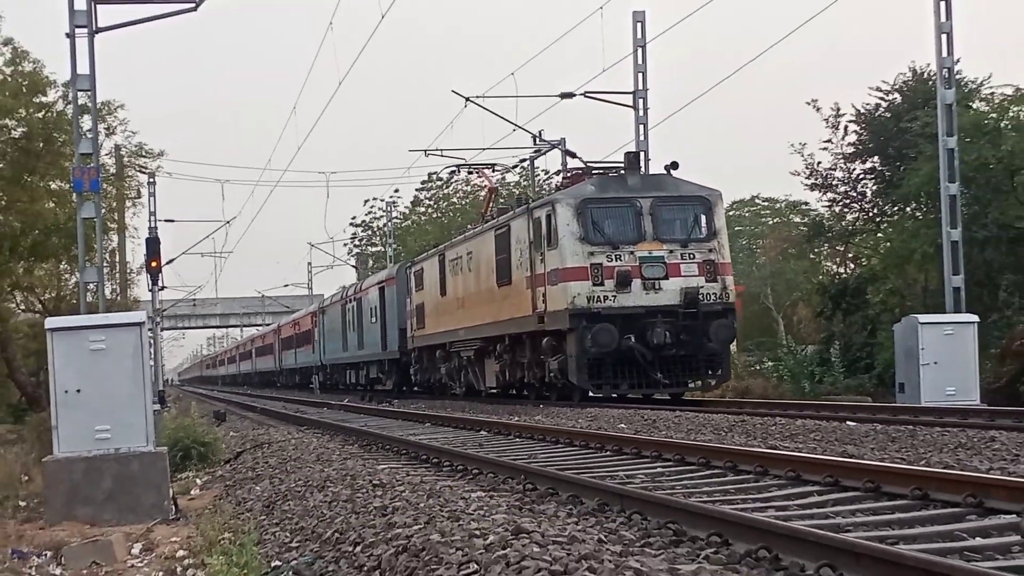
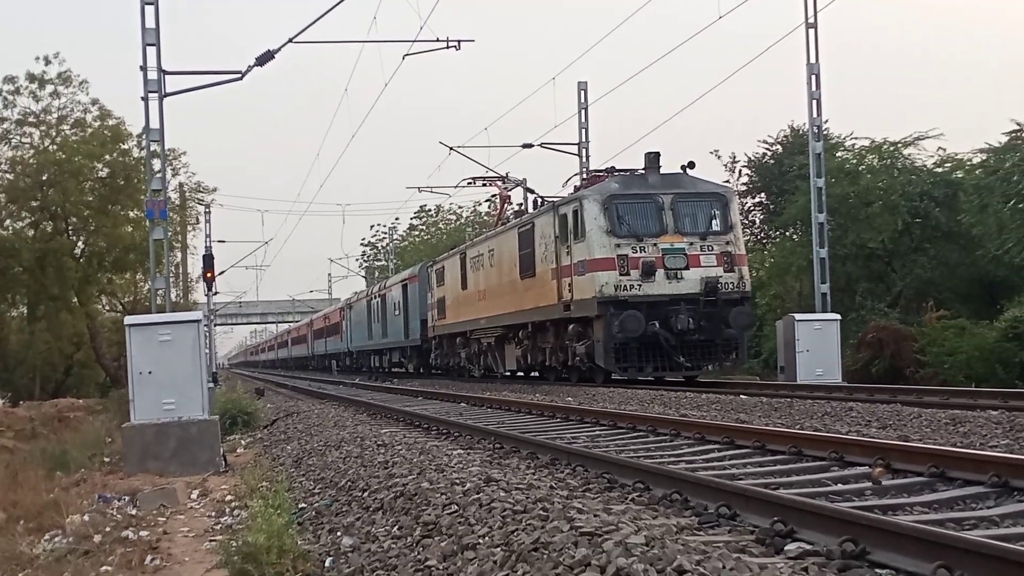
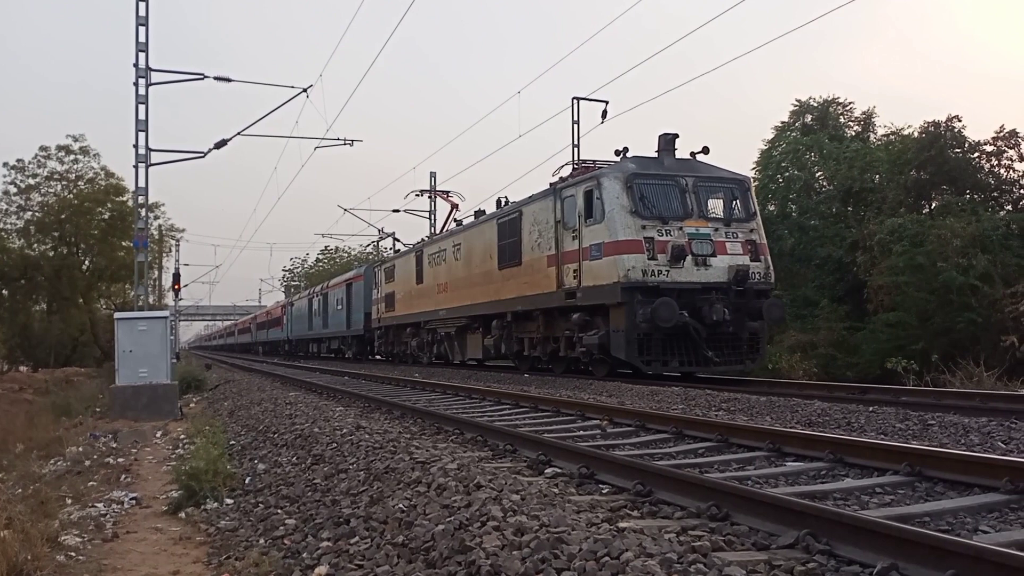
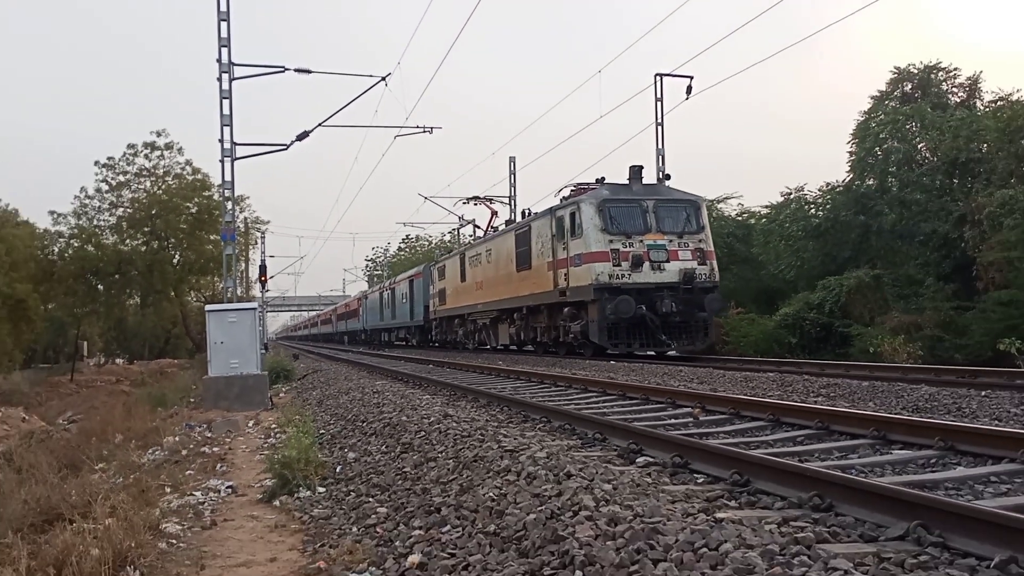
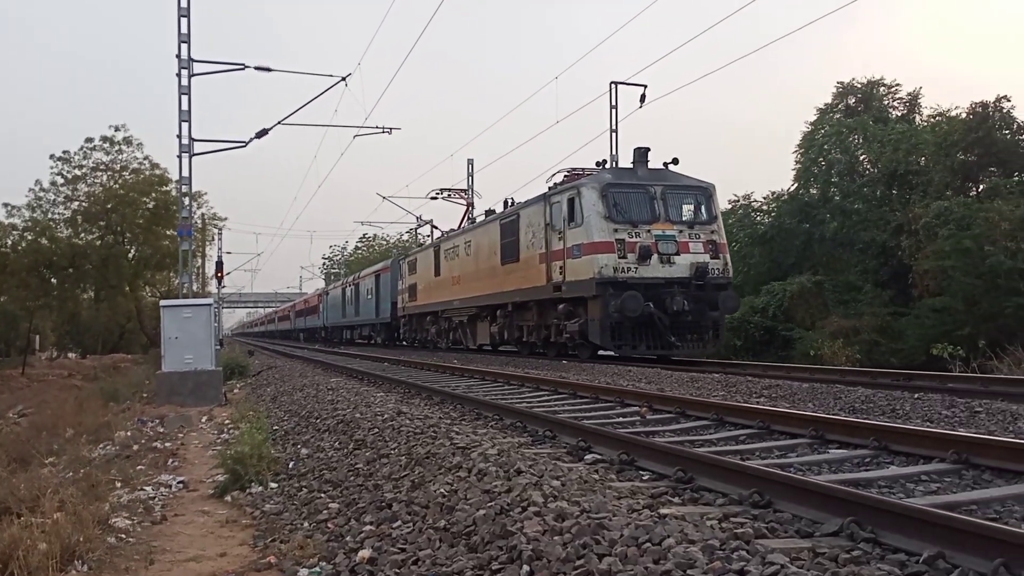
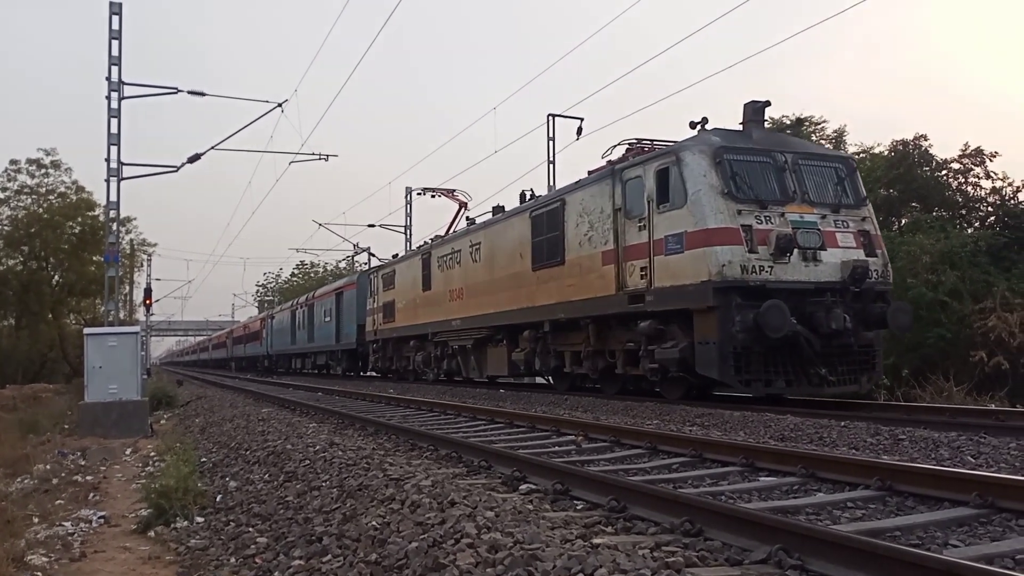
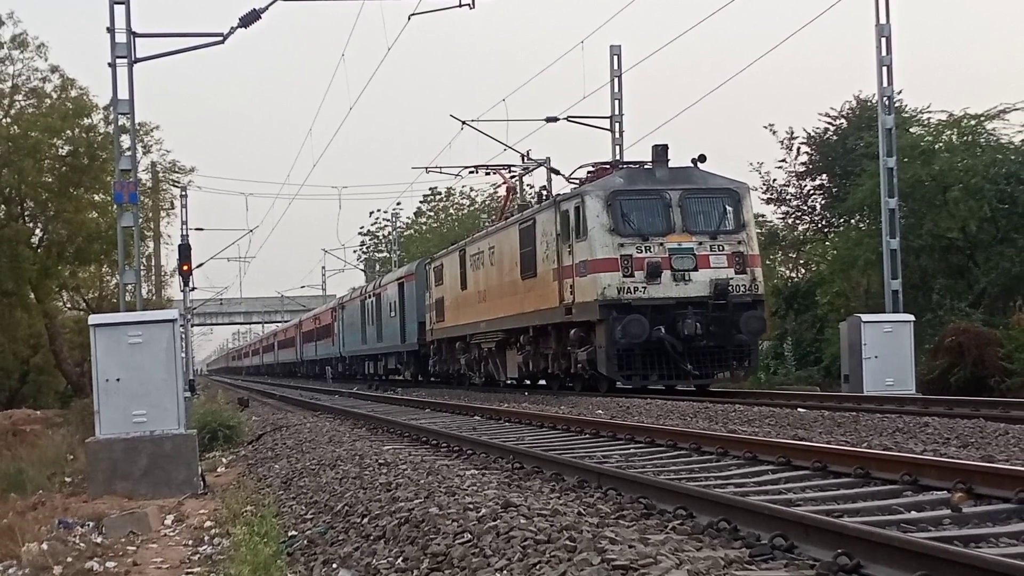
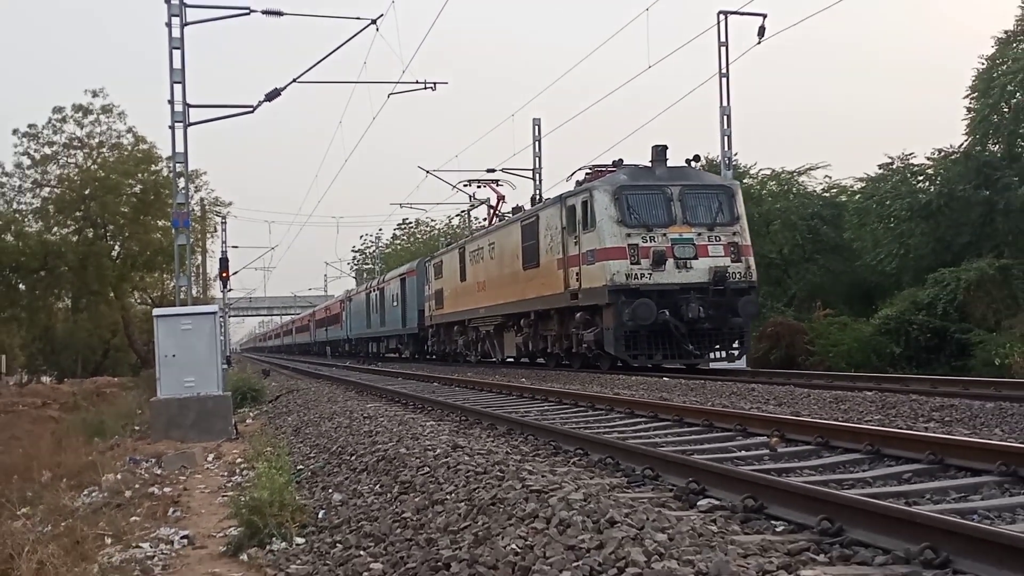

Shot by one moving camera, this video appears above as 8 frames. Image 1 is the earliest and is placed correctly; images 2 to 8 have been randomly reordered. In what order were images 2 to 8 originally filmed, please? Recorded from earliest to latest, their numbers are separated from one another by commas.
7, 2, 8, 4, 5, 3, 6
